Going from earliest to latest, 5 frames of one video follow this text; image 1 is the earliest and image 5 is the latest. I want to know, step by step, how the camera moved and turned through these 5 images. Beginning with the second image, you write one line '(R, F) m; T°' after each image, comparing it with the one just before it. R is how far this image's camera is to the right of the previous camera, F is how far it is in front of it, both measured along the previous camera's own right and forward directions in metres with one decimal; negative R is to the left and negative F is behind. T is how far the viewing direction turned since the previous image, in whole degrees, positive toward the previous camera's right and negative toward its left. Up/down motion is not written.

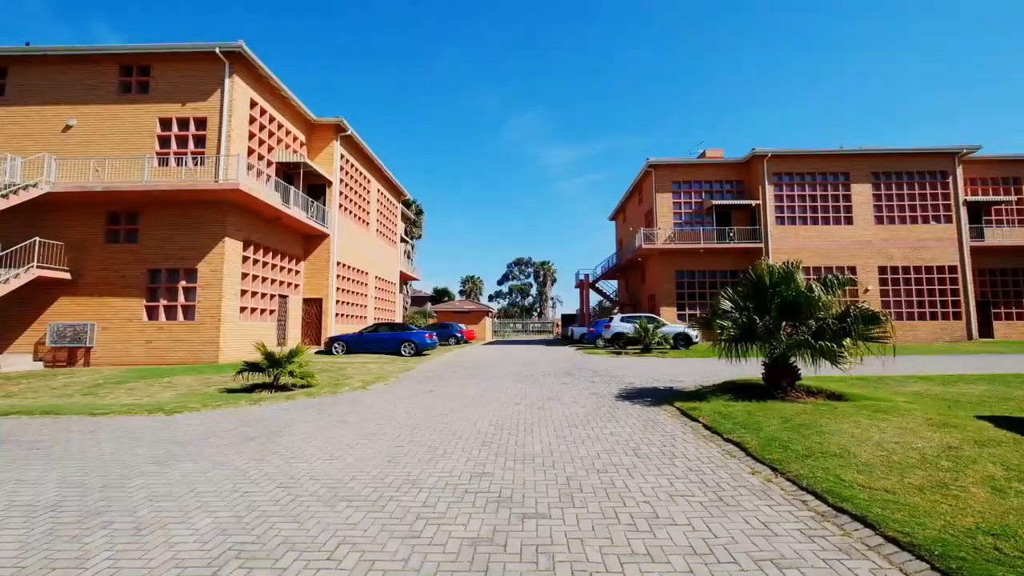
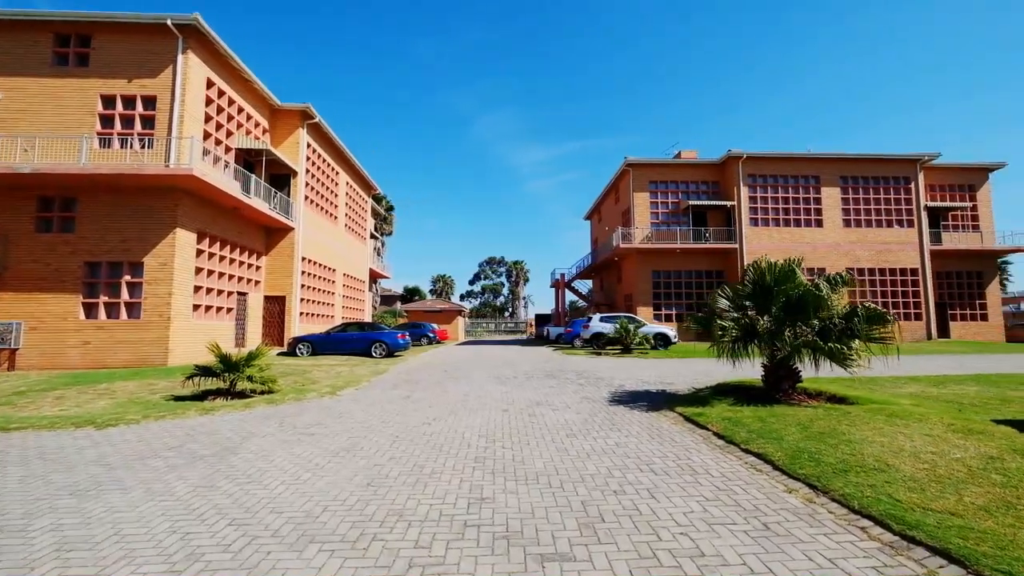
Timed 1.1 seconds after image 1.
(-0.4, +0.8) m; +4°
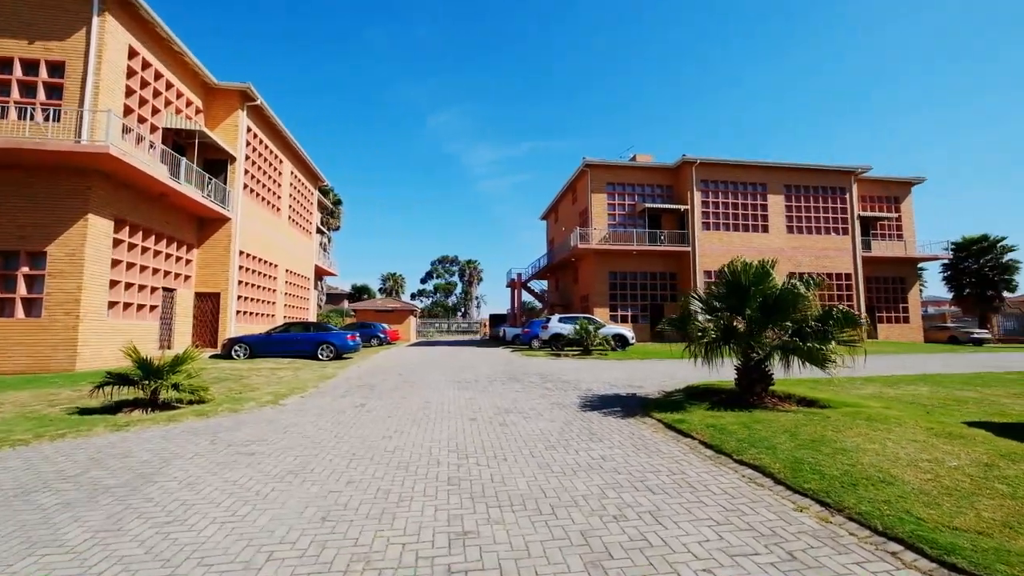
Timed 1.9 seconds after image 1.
(-0.3, +0.7) m; +6°
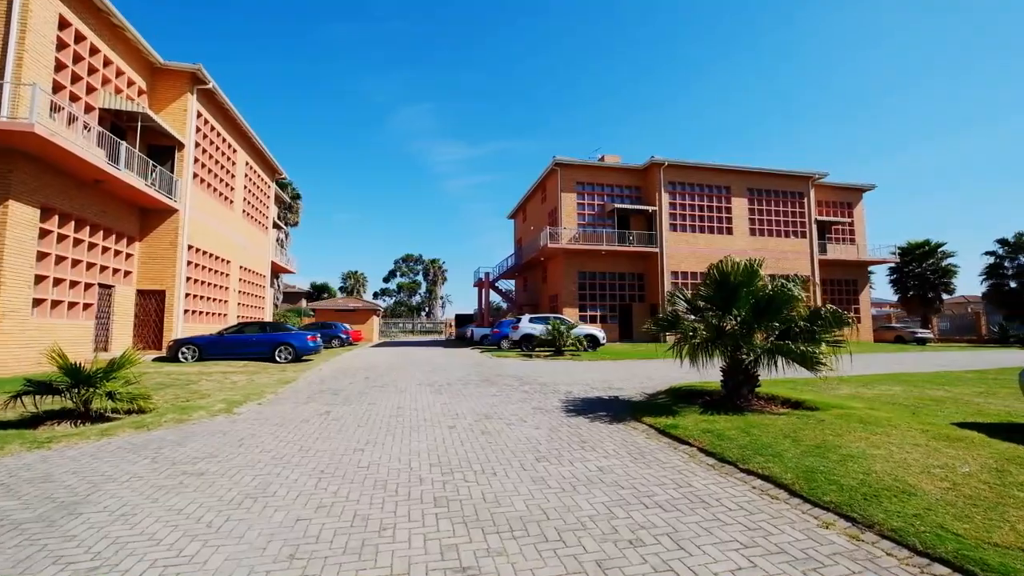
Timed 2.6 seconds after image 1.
(-0.3, +0.6) m; +5°
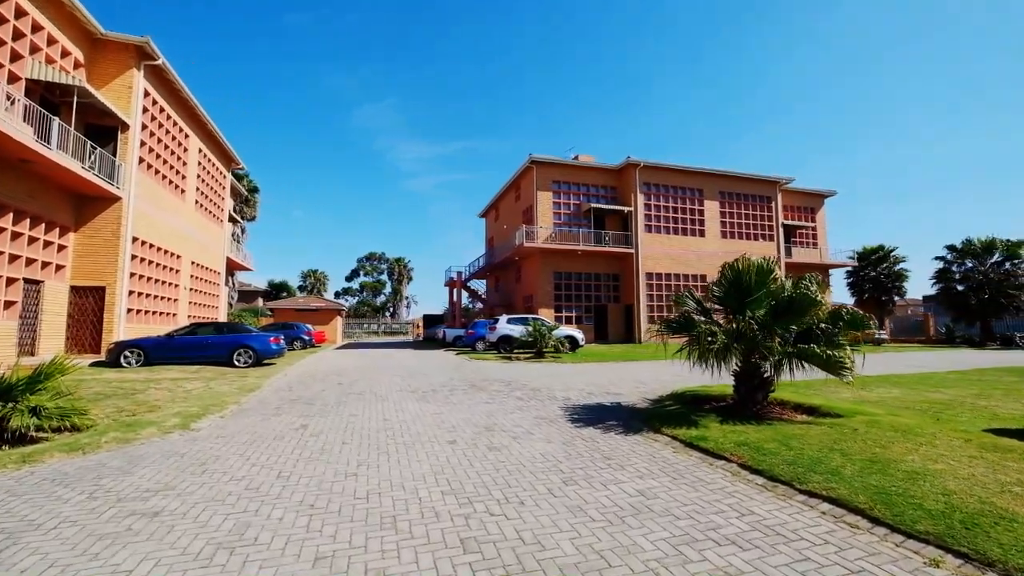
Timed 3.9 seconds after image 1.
(-0.7, +0.8) m; +5°
